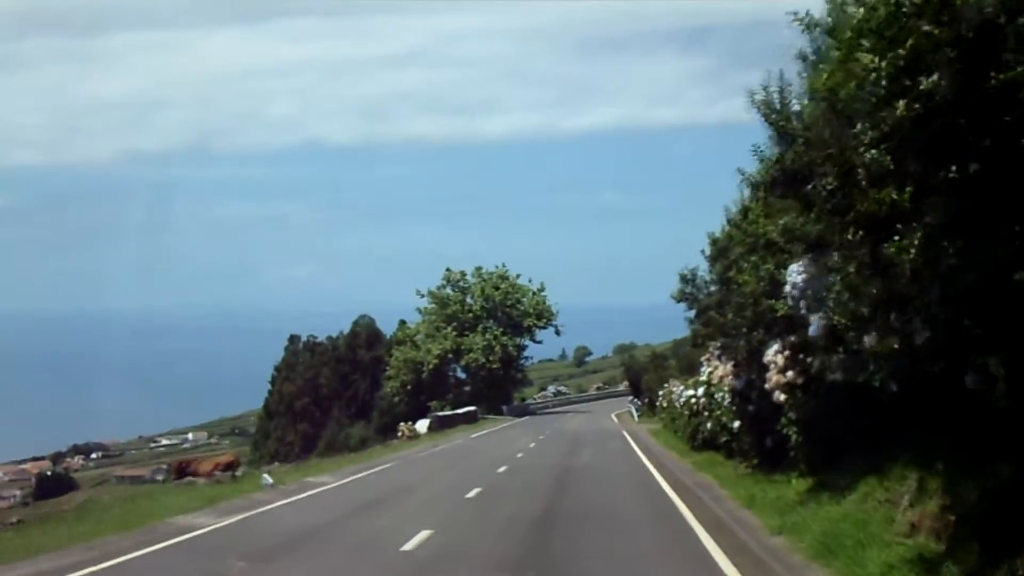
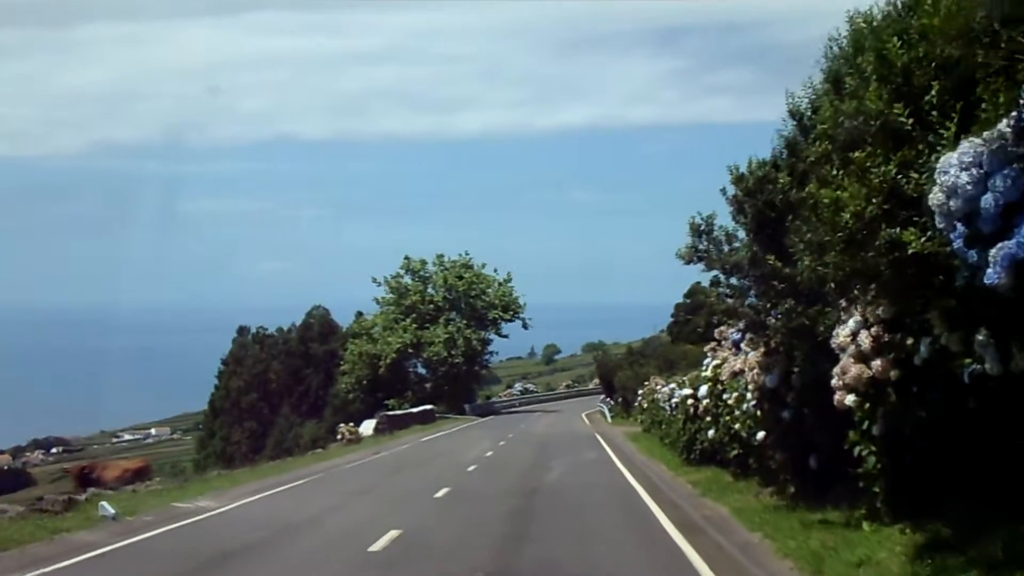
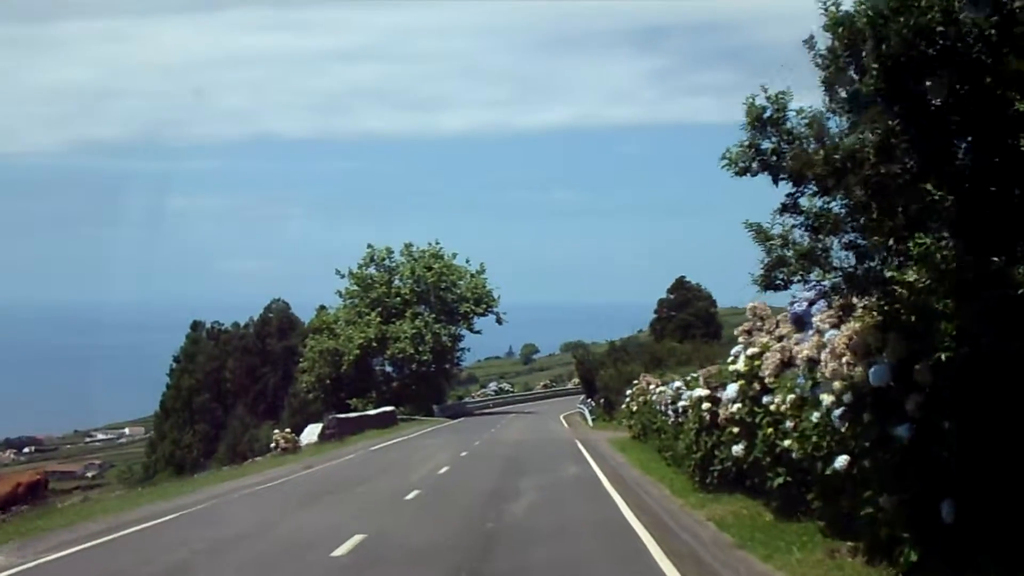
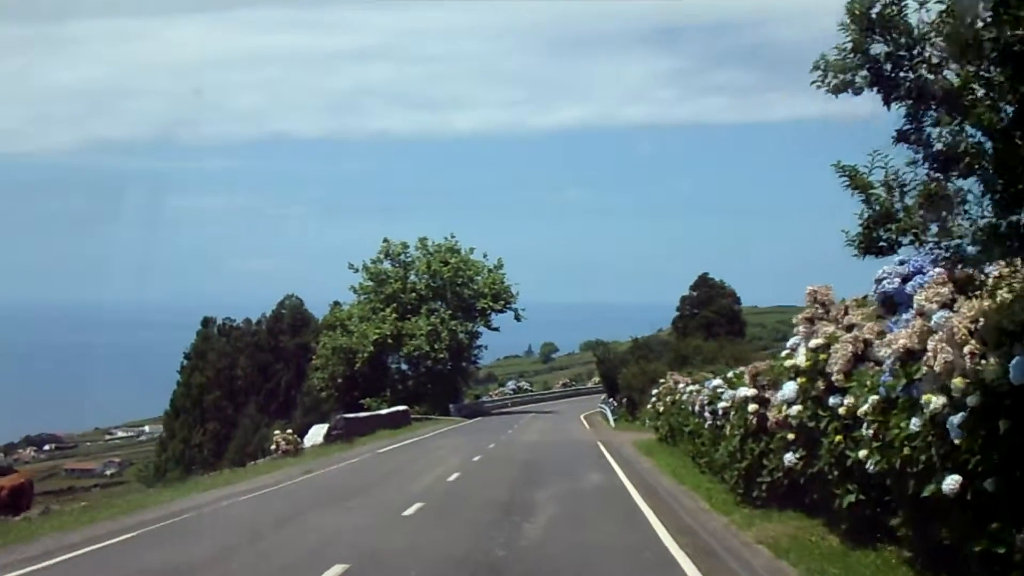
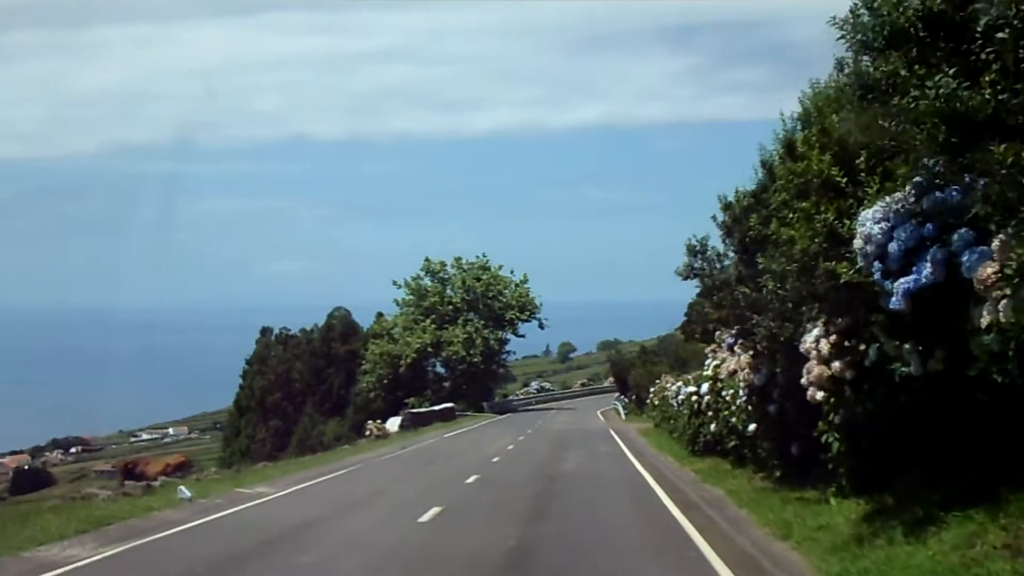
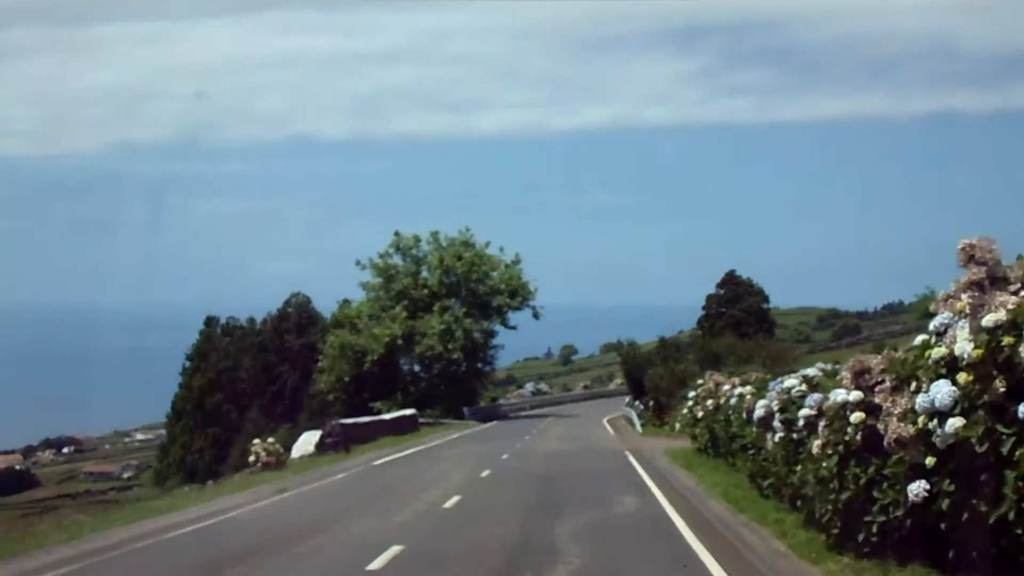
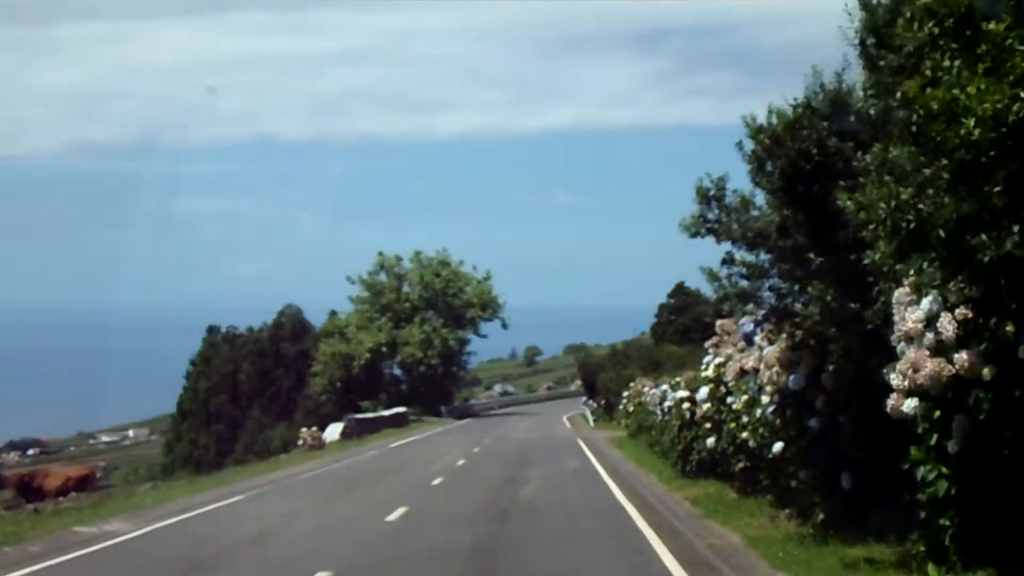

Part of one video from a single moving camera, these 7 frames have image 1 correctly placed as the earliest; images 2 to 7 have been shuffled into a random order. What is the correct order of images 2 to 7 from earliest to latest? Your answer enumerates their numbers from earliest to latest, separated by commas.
5, 2, 7, 3, 4, 6
